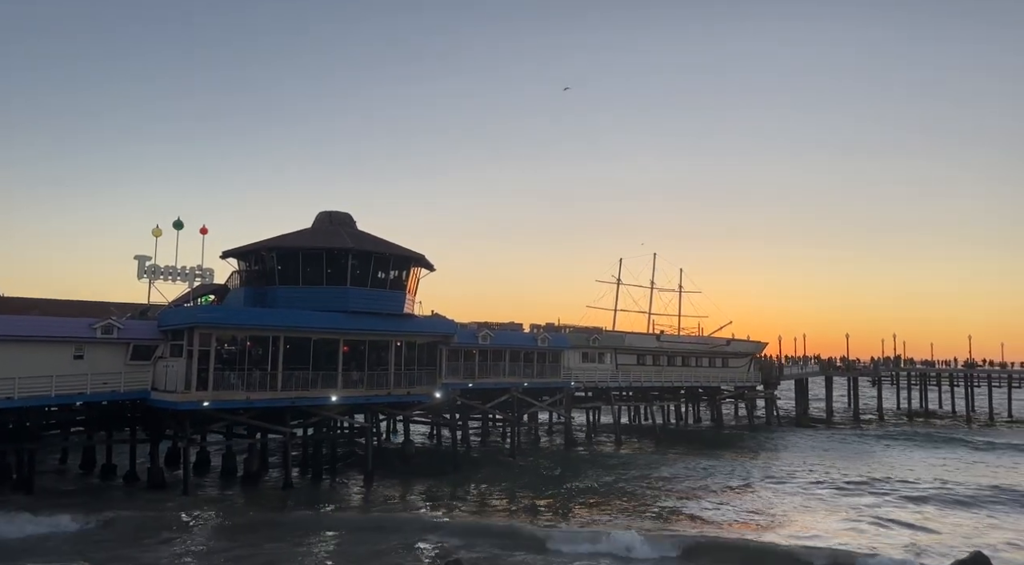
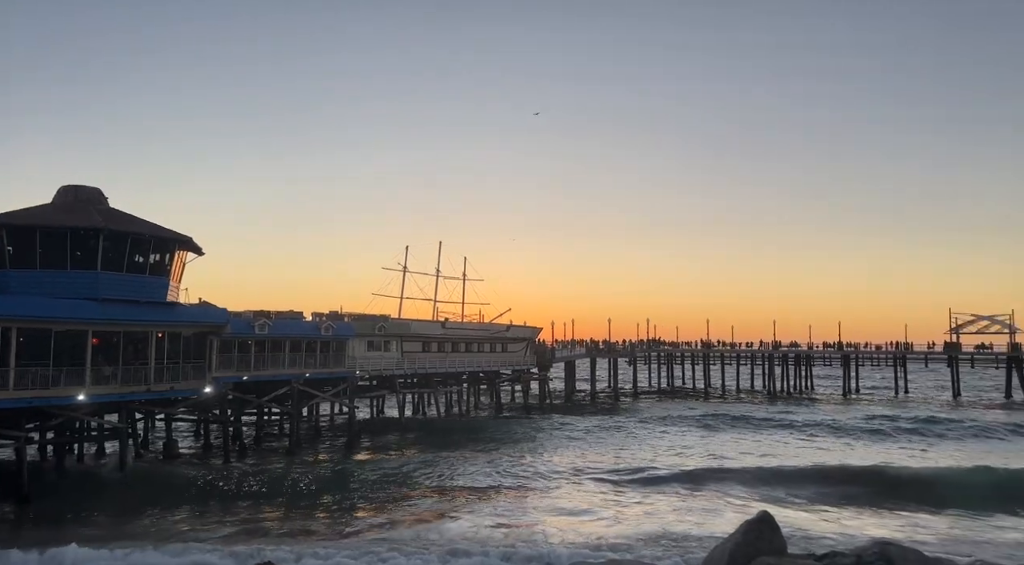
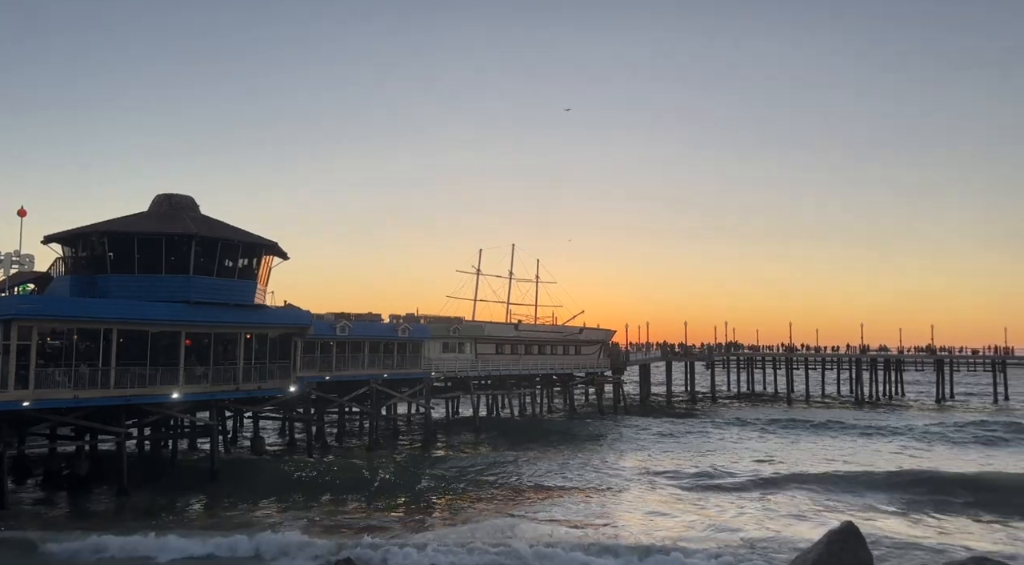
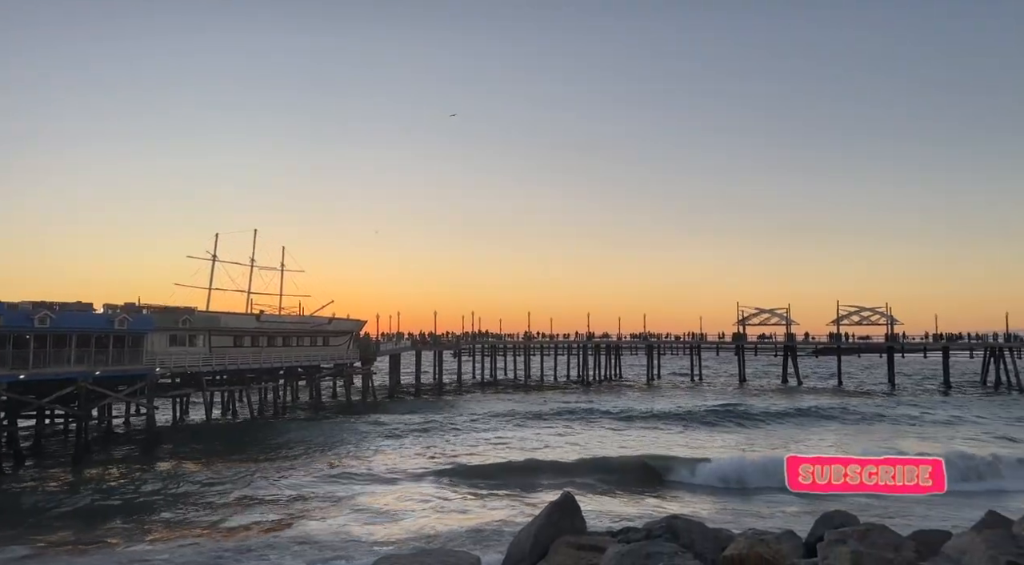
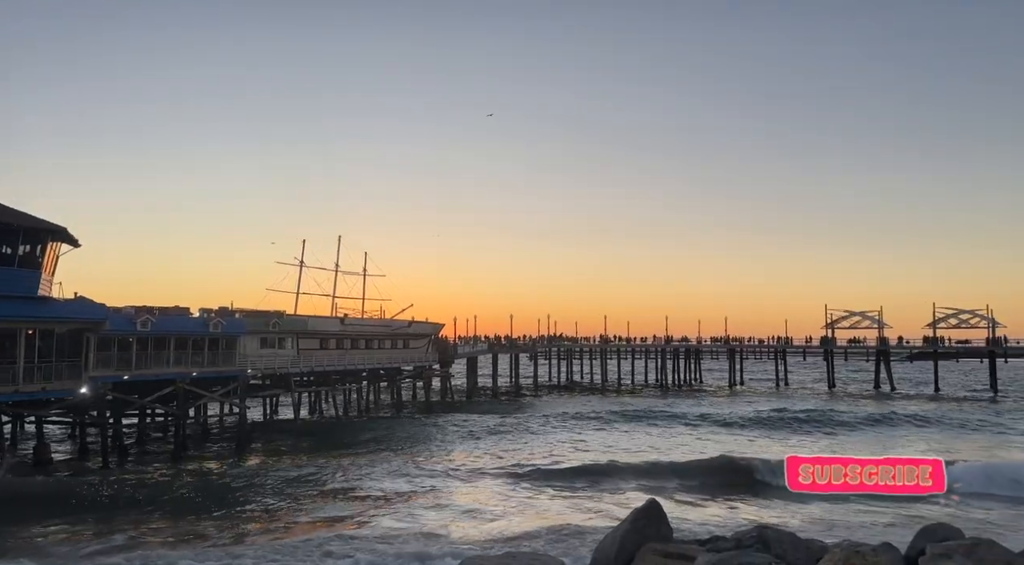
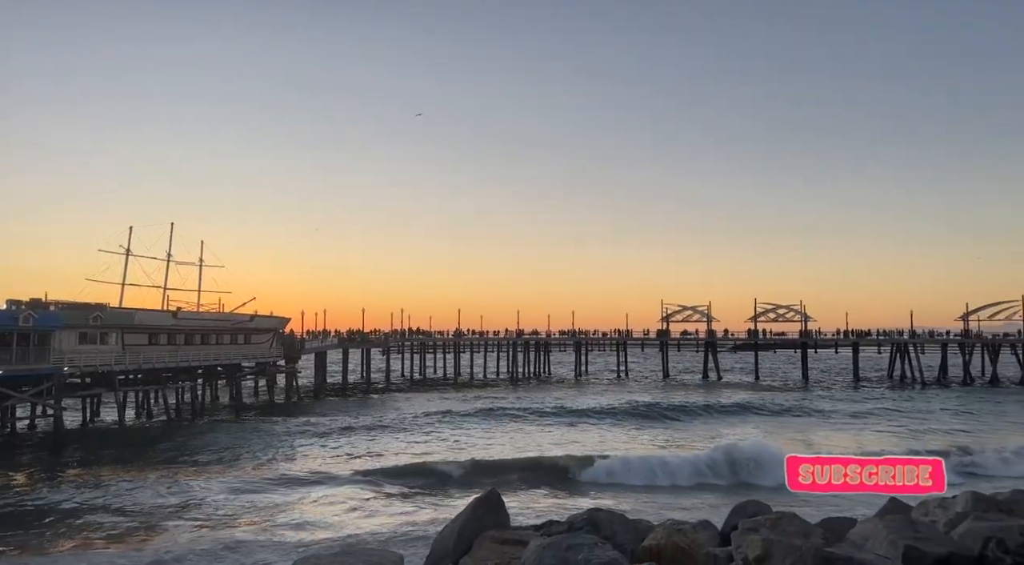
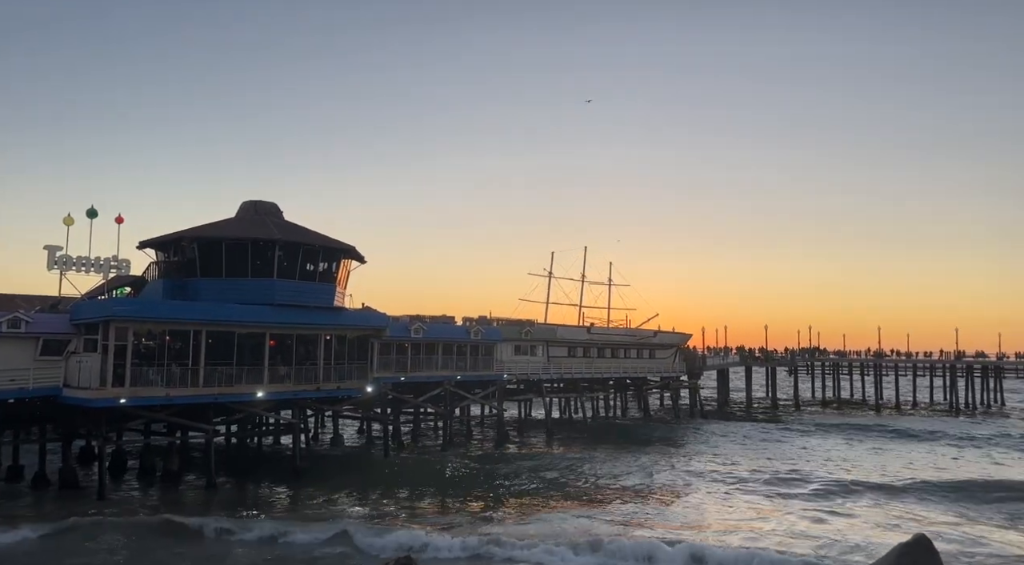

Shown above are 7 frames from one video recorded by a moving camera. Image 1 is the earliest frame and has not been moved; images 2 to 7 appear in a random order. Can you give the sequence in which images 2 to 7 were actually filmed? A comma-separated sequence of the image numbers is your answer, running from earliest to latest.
7, 3, 2, 5, 4, 6
